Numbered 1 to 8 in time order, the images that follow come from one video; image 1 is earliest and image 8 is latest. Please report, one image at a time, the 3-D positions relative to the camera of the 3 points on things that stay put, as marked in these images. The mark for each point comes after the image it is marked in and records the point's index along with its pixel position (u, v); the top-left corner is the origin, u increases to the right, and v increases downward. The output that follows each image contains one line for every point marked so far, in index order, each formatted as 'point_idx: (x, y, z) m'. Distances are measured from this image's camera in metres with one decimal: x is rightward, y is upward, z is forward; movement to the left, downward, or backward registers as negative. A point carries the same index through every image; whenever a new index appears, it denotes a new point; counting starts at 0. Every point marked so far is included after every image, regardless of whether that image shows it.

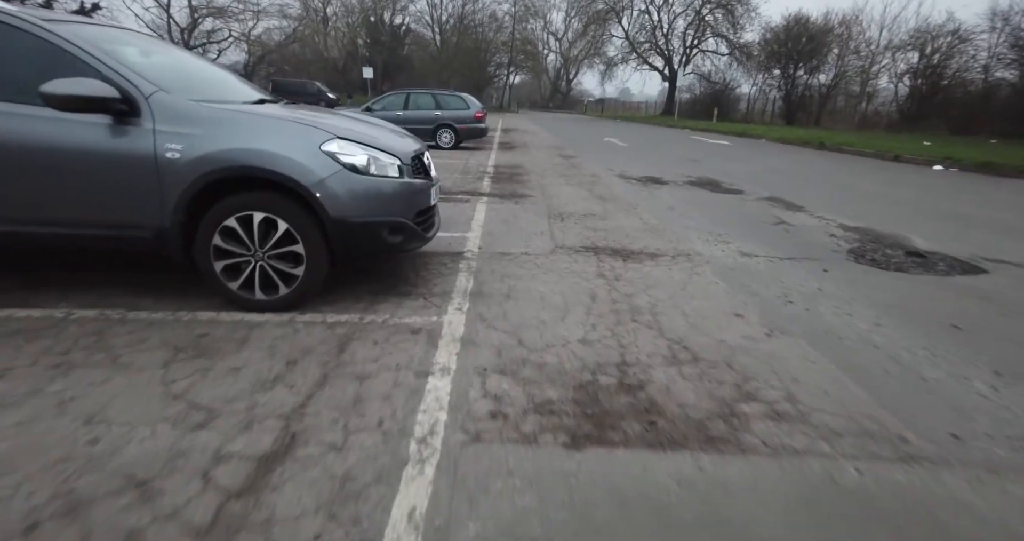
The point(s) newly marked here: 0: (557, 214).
0: (+0.6, +0.8, +6.9) m
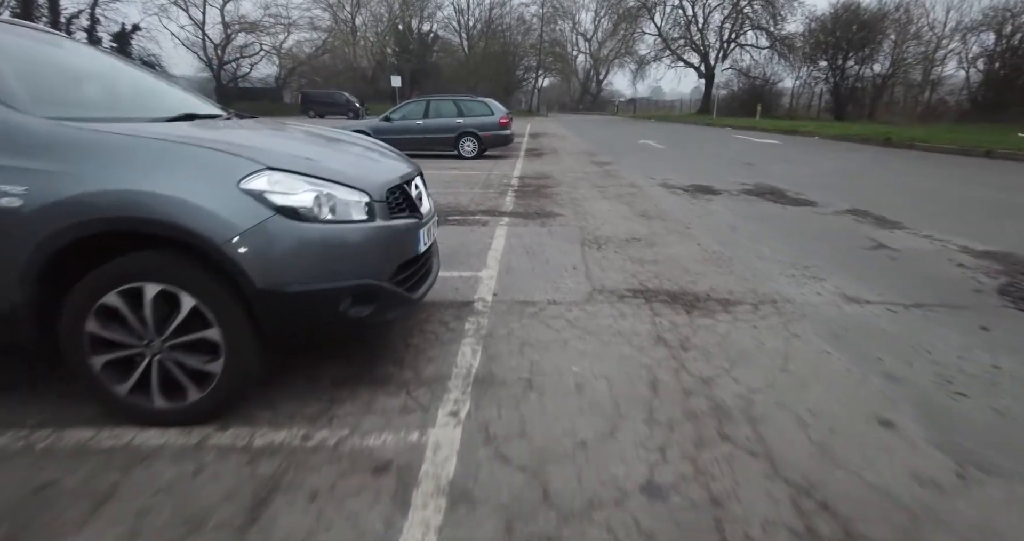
0: (+0.9, +0.4, +5.7) m
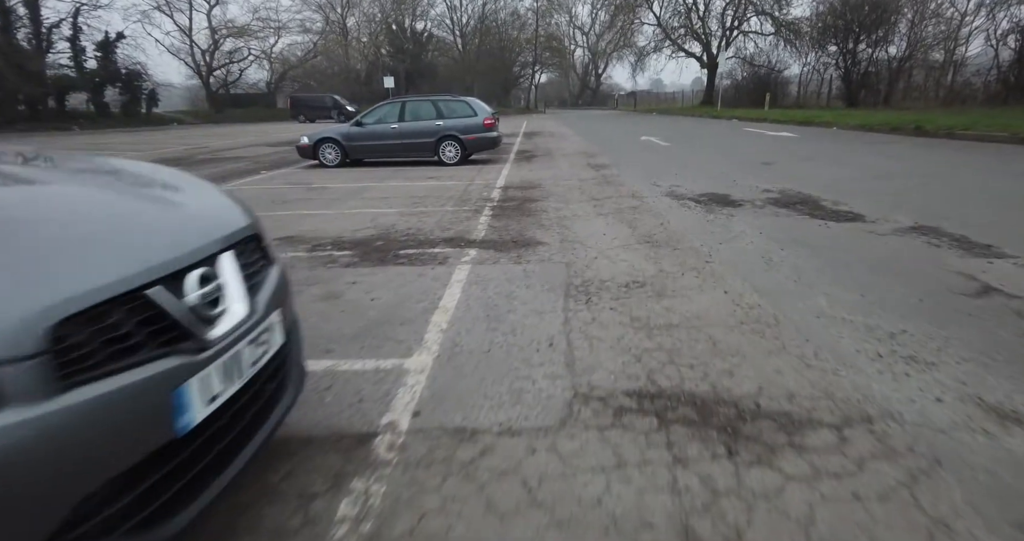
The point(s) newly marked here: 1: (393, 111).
0: (+0.6, -0.1, +4.2) m
1: (-3.2, +4.3, +13.4) m
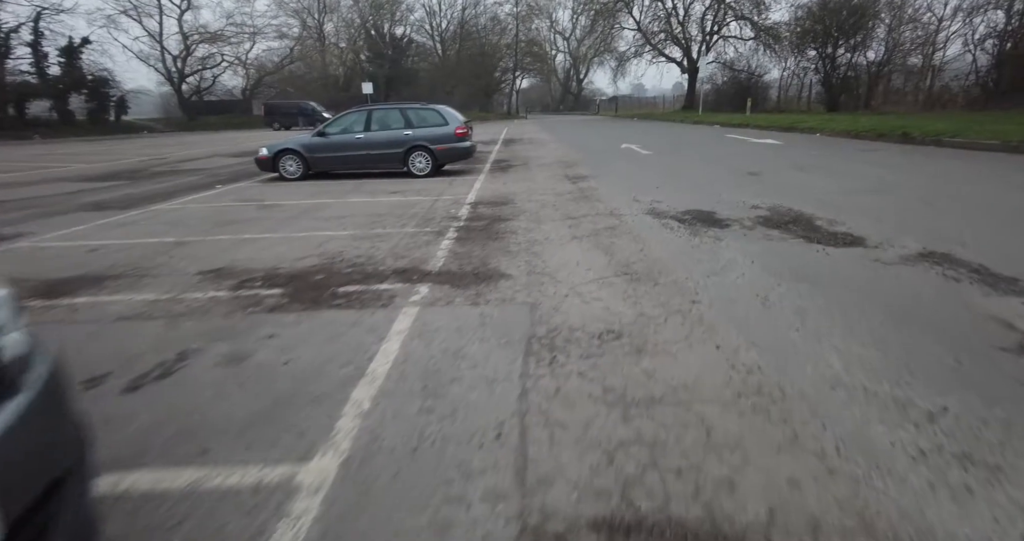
0: (+0.3, -0.5, +3.5) m
1: (-3.9, +3.8, +12.6) m
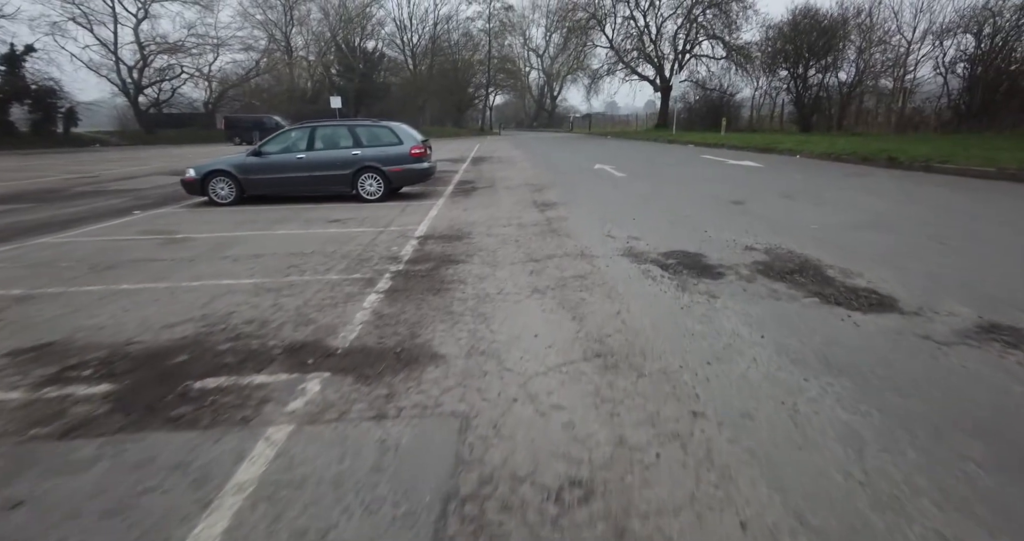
0: (-0.2, -1.0, +2.2) m
1: (-4.7, +3.0, +11.3) m
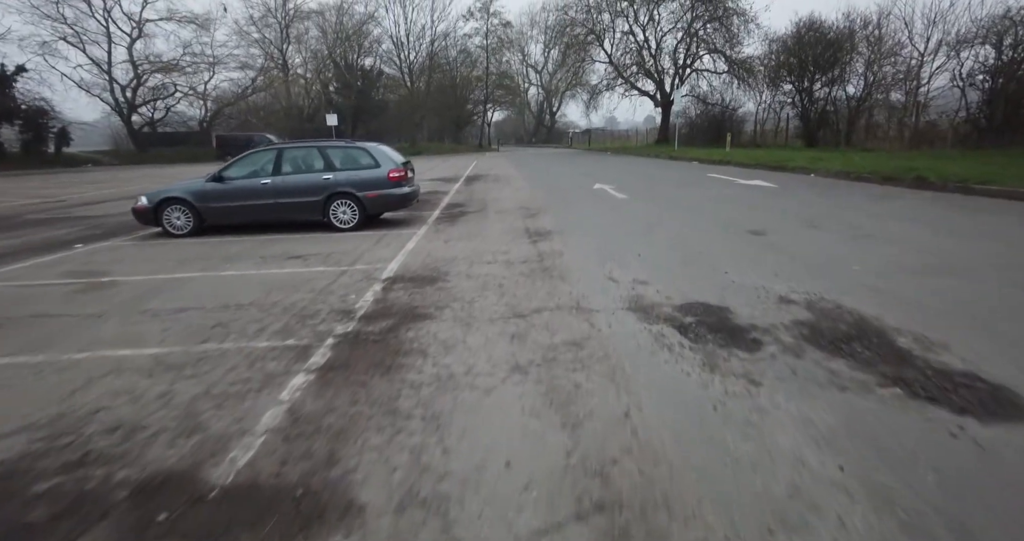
0: (-0.4, -1.5, +1.0) m
1: (-5.0, +2.2, +10.1) m
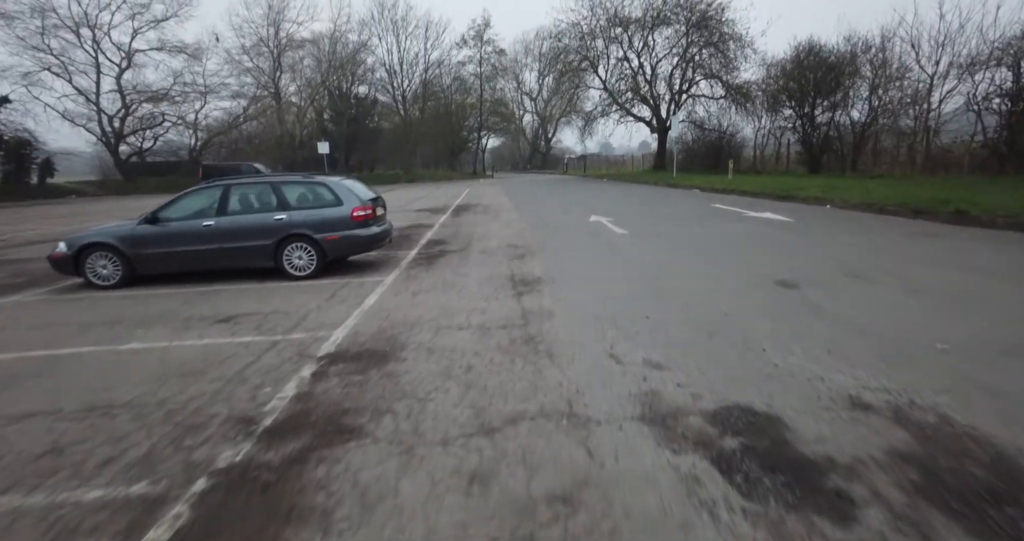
0: (-0.6, -1.9, -0.6) m
1: (-5.3, +1.3, +8.7) m
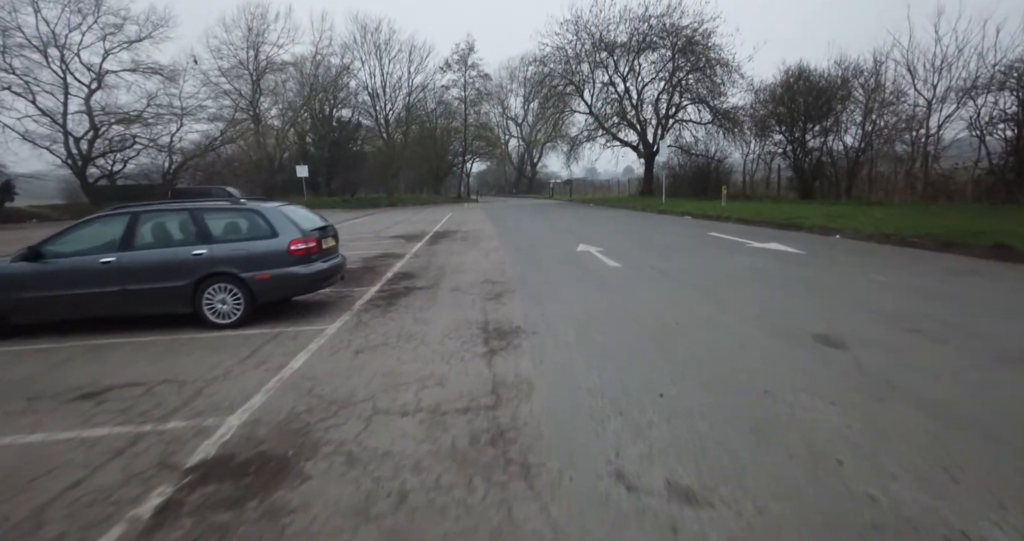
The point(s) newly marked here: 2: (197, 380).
0: (-0.7, -2.2, -2.3) m
1: (-5.7, +0.6, +7.1) m
2: (-3.4, -1.1, +5.2) m
